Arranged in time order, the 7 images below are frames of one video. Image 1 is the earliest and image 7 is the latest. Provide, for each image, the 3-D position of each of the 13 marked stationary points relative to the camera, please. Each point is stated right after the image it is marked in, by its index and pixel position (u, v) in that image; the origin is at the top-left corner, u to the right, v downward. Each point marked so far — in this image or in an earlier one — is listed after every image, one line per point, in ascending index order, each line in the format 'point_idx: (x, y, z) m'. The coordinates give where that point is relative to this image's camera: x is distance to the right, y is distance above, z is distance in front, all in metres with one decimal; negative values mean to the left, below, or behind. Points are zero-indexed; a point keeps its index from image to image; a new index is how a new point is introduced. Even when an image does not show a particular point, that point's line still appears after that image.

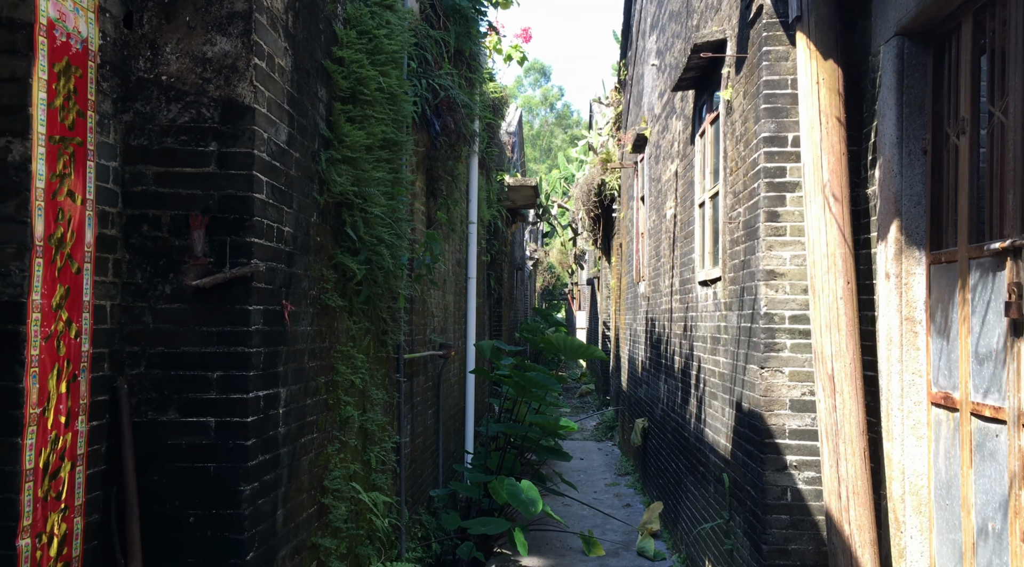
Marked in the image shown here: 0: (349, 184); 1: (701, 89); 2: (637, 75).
0: (-0.7, +0.4, +4.0) m
1: (+1.2, +1.2, +5.9) m
2: (+1.4, +2.3, +10.5) m
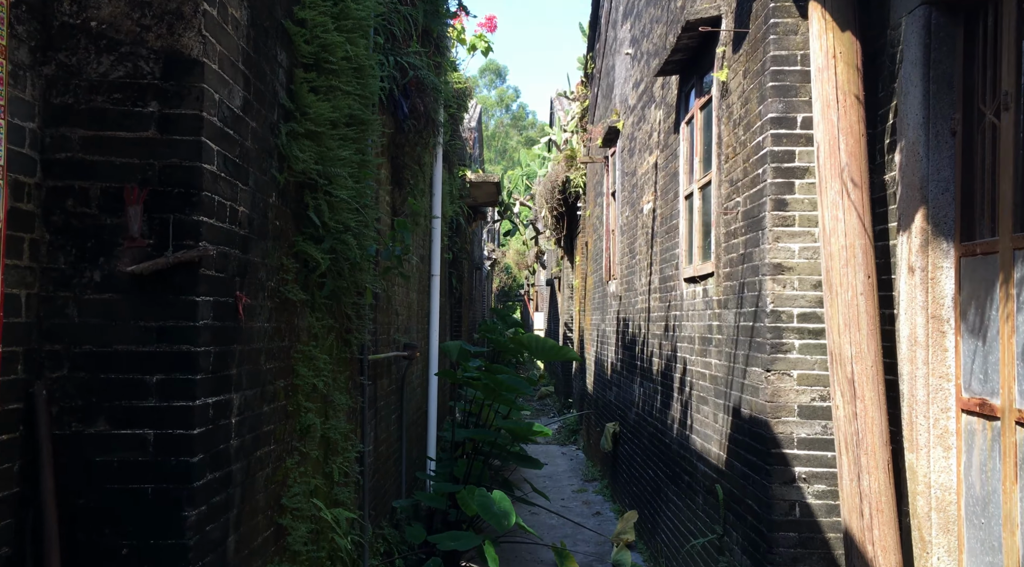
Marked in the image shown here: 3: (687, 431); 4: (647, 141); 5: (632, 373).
0: (-0.8, +0.5, +3.6) m
1: (+1.0, +1.2, +5.5) m
2: (+1.0, +2.3, +10.2) m
3: (+1.0, -0.9, +5.5) m
4: (+1.0, +1.1, +7.2) m
5: (+1.0, -0.8, +7.9) m
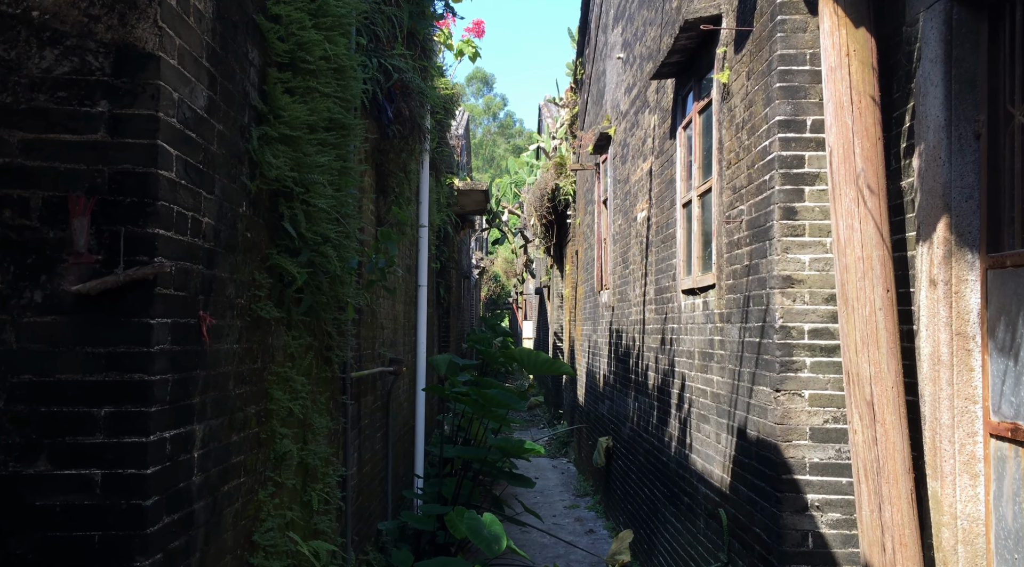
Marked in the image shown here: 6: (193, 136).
0: (-0.8, +0.4, +3.3) m
1: (+1.0, +1.2, +5.3) m
2: (+0.9, +2.2, +9.9) m
3: (+1.0, -0.9, +5.2) m
4: (+1.0, +1.0, +7.0) m
5: (+0.9, -0.8, +7.6) m
6: (-0.9, +0.4, +2.5) m
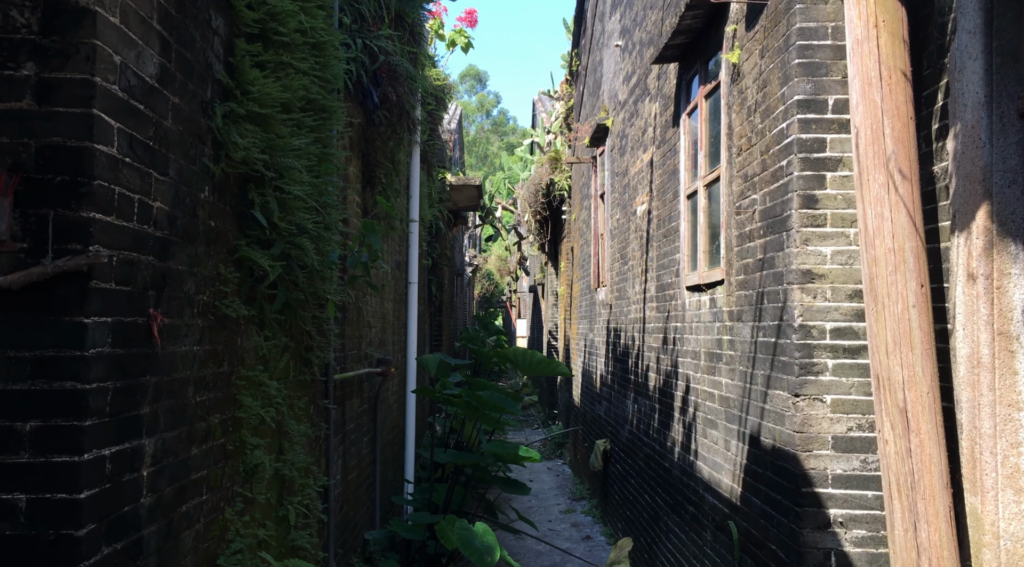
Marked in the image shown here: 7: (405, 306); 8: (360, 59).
0: (-0.8, +0.4, +3.0) m
1: (+0.9, +1.2, +5.0) m
2: (+0.8, +2.3, +9.6) m
3: (+0.9, -0.9, +4.9) m
4: (+0.9, +1.0, +6.7) m
5: (+0.9, -0.8, +7.3) m
6: (-0.9, +0.4, +2.2) m
7: (-0.9, -0.2, +7.9) m
8: (-0.8, +1.1, +4.6) m
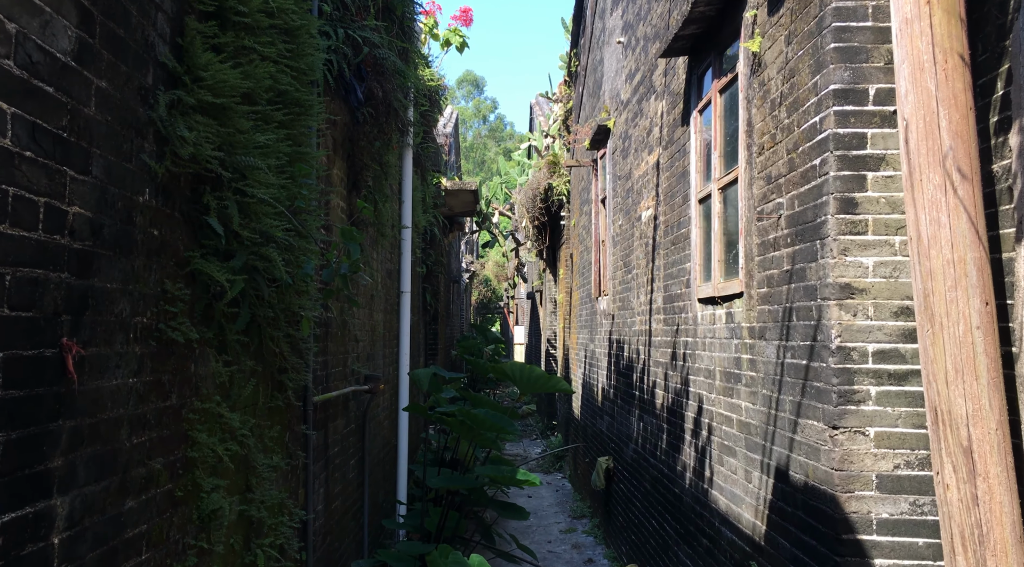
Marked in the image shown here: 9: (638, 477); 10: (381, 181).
0: (-0.8, +0.4, +2.6) m
1: (+0.9, +1.1, +4.6) m
2: (+0.8, +2.2, +9.2) m
3: (+0.9, -1.0, +4.5) m
4: (+0.9, +1.0, +6.3) m
5: (+0.9, -0.9, +6.9) m
6: (-0.9, +0.4, +1.8) m
7: (-0.9, -0.3, +7.5) m
8: (-0.8, +1.1, +4.2) m
9: (+0.9, -1.3, +6.5) m
10: (-0.8, +0.6, +5.8) m
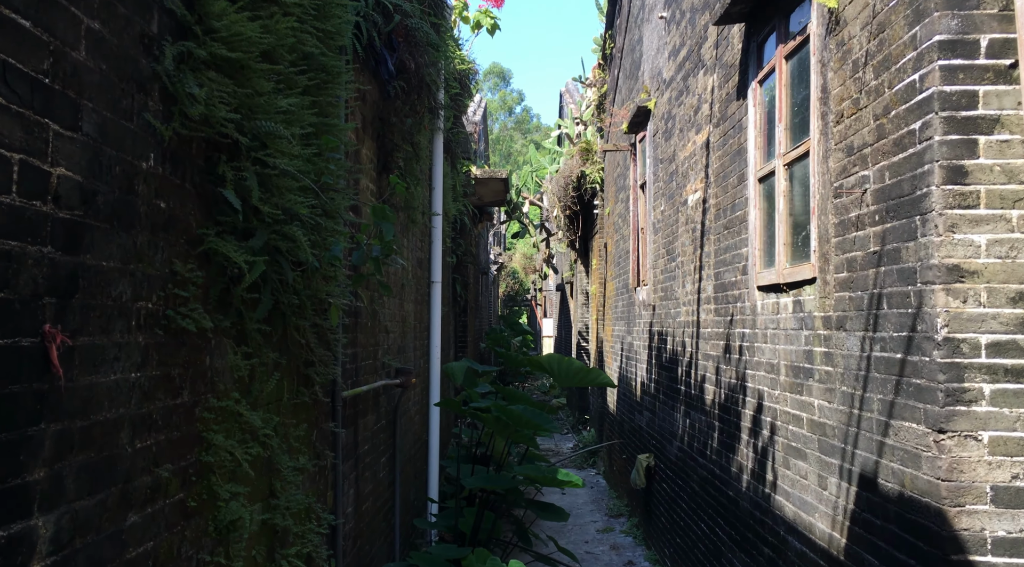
0: (-0.7, +0.4, +2.2) m
1: (+1.1, +1.2, +4.2) m
2: (+1.1, +2.3, +8.8) m
3: (+1.1, -0.9, +4.1) m
4: (+1.1, +1.1, +5.9) m
5: (+1.1, -0.8, +6.5) m
6: (-0.8, +0.4, +1.4) m
7: (-0.6, -0.2, +7.2) m
8: (-0.6, +1.1, +3.9) m
9: (+1.1, -1.3, +6.1) m
10: (-0.6, +0.7, +5.5) m
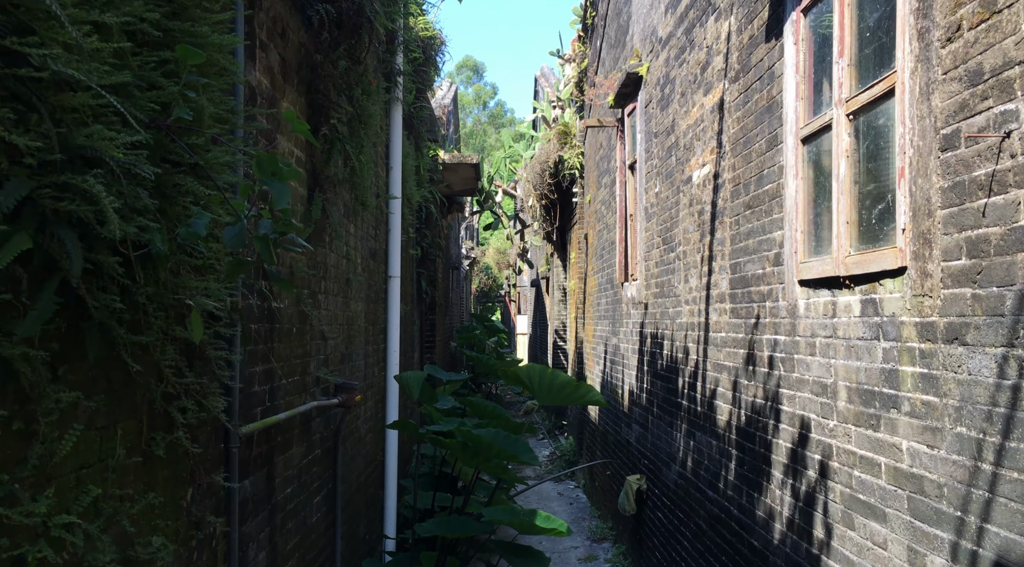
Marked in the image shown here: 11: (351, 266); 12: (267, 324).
0: (-0.7, +0.4, +1.2) m
1: (+1.0, +1.2, +3.2) m
2: (+0.9, +2.3, +7.8) m
3: (+1.0, -0.9, +3.1) m
4: (+1.0, +1.1, +4.9) m
5: (+0.9, -0.8, +5.5) m
6: (-0.8, +0.4, +0.4) m
7: (-0.8, -0.1, +6.1) m
8: (-0.7, +1.1, +2.8) m
9: (+1.0, -1.2, +5.1) m
10: (-0.7, +0.7, +4.4) m
11: (-0.8, +0.1, +4.8) m
12: (-0.8, -0.1, +3.1) m
